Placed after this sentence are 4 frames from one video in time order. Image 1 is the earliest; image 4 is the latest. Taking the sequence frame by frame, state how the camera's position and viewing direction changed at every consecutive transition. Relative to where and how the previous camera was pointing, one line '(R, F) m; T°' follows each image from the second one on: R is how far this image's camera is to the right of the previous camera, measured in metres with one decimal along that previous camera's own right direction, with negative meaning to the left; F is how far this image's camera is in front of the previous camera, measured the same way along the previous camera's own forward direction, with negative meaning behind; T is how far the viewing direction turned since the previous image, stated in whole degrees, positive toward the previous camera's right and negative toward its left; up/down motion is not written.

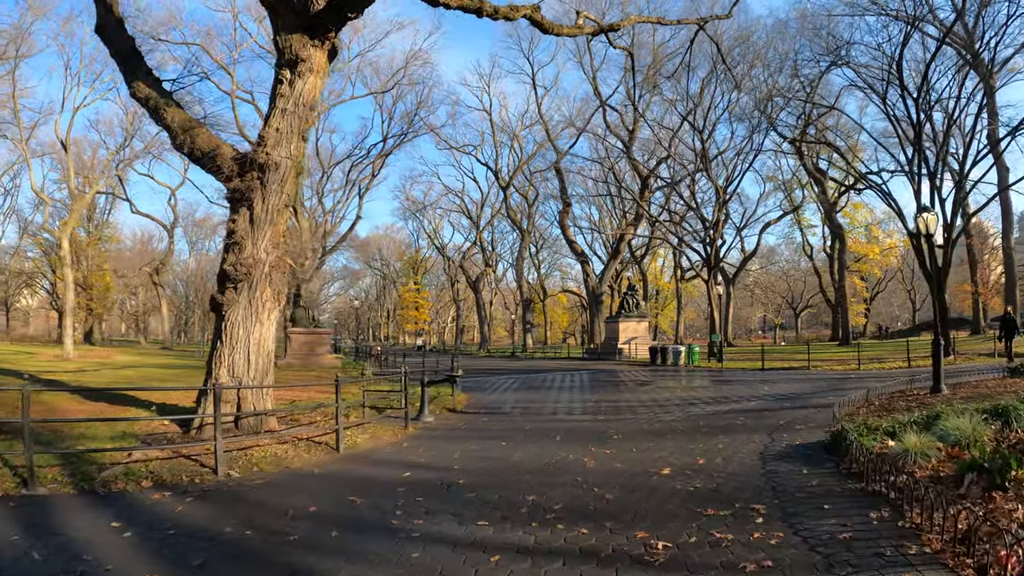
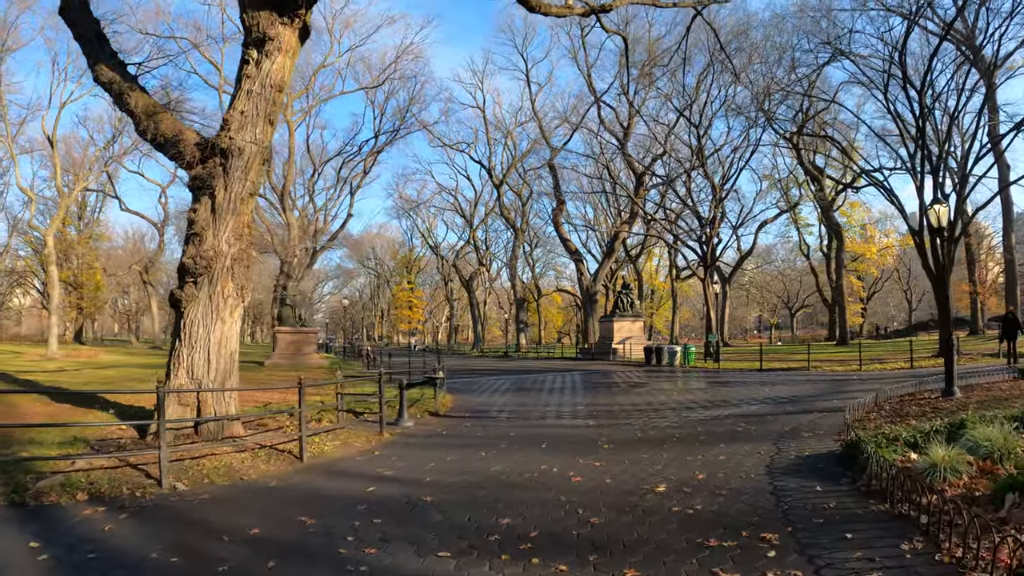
(+0.2, +0.9) m; 0°
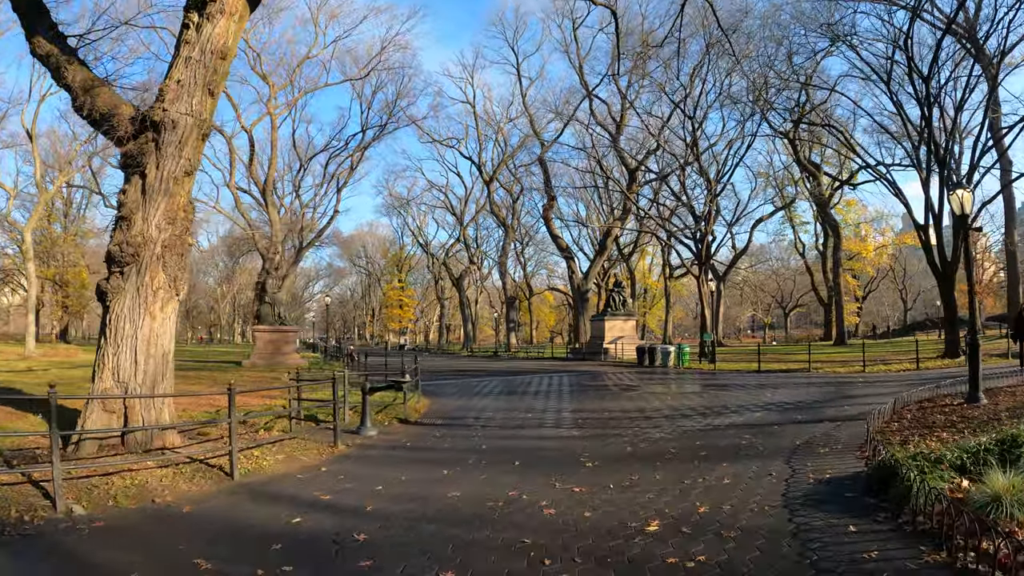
(+0.3, +1.4) m; +1°
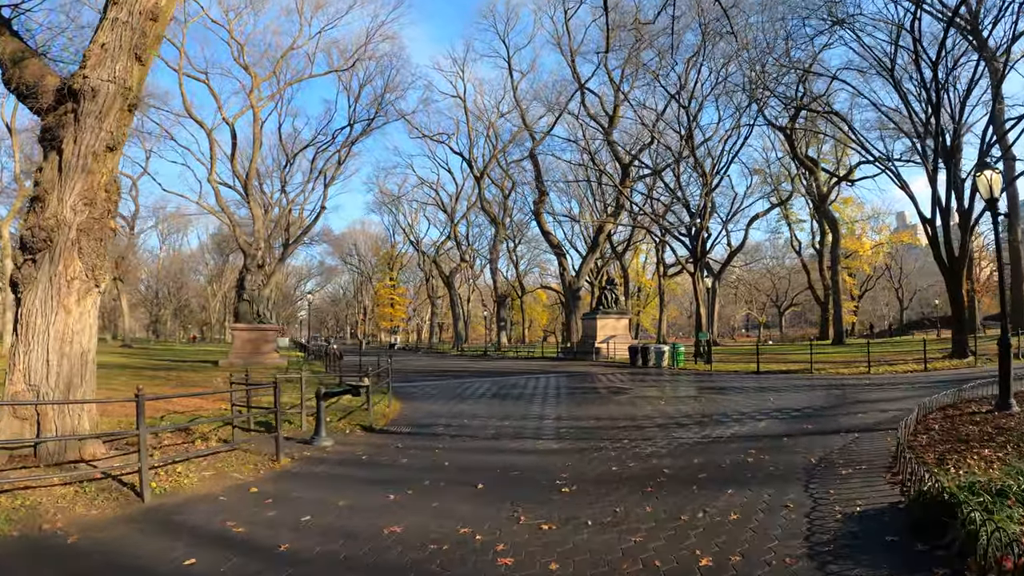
(+0.3, +1.3) m; 0°
